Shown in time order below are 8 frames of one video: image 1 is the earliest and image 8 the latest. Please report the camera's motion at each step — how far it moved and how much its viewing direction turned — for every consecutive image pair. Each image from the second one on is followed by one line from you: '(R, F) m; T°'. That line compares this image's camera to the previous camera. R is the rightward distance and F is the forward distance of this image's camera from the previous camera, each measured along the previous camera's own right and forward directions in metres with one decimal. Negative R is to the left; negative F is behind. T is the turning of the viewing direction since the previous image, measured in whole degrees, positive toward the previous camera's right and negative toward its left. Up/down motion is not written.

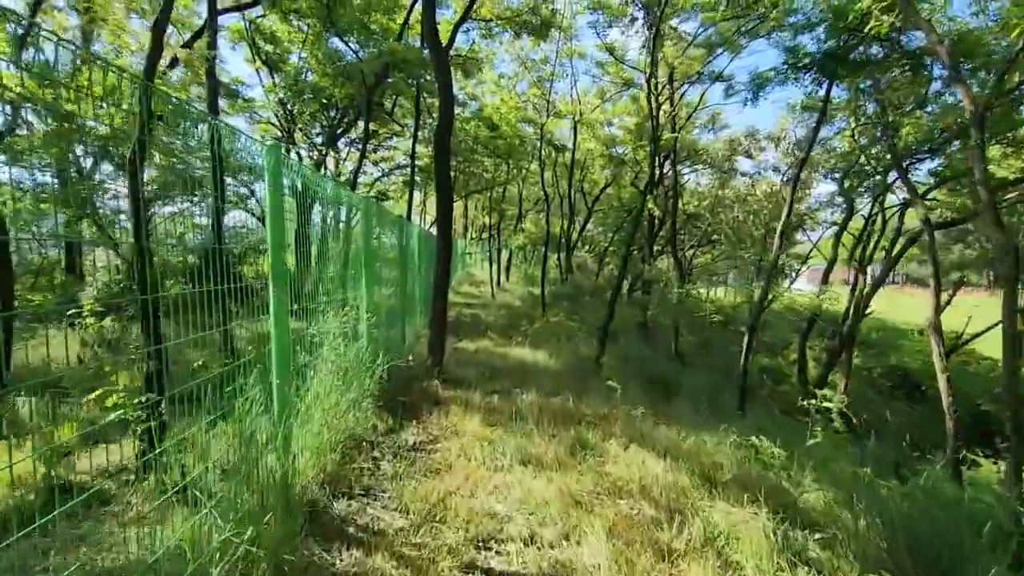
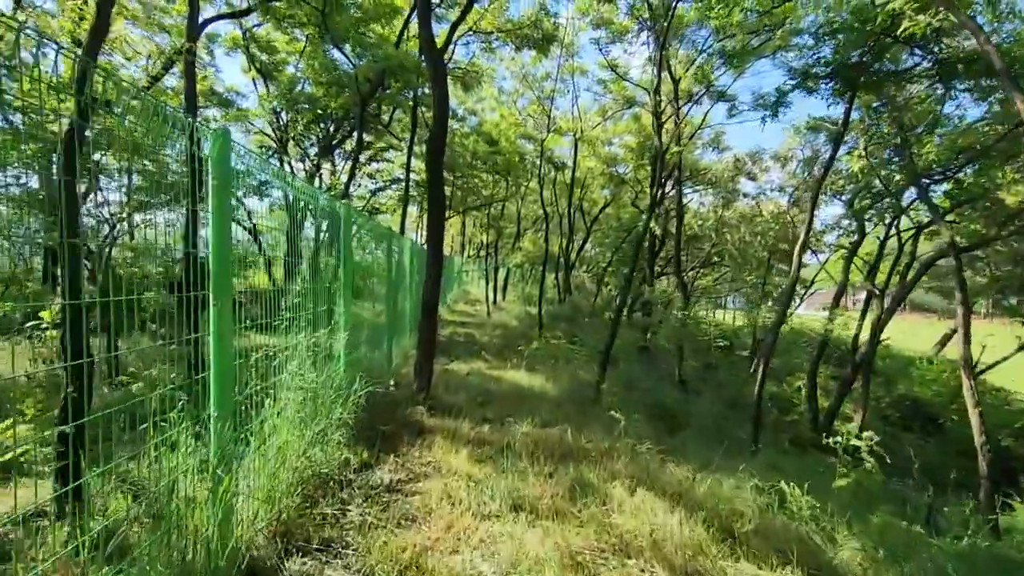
(0.0, +0.5) m; 0°
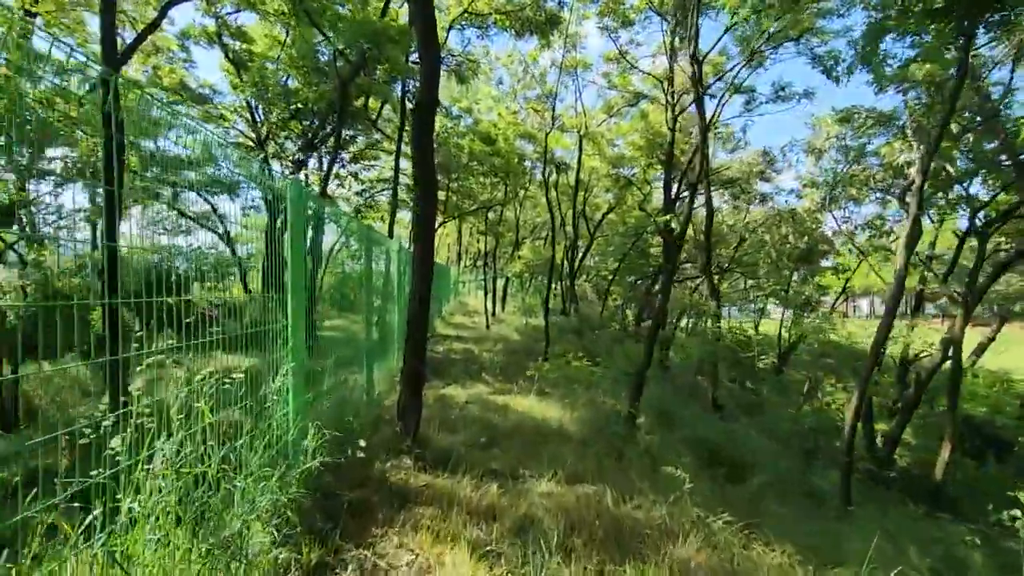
(-0.1, +1.3) m; 0°
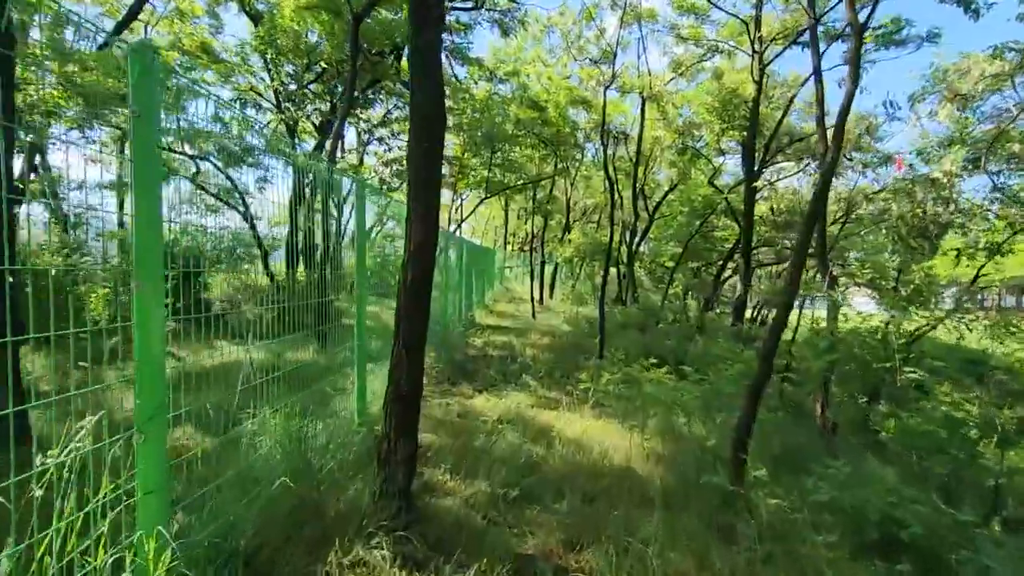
(0.0, +1.6) m; -5°
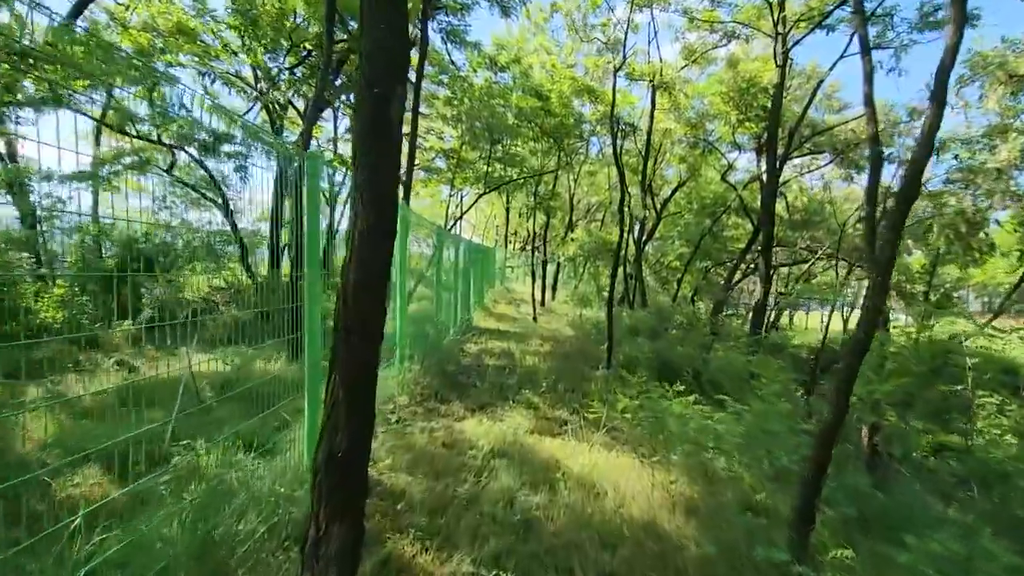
(0.0, +0.8) m; 0°
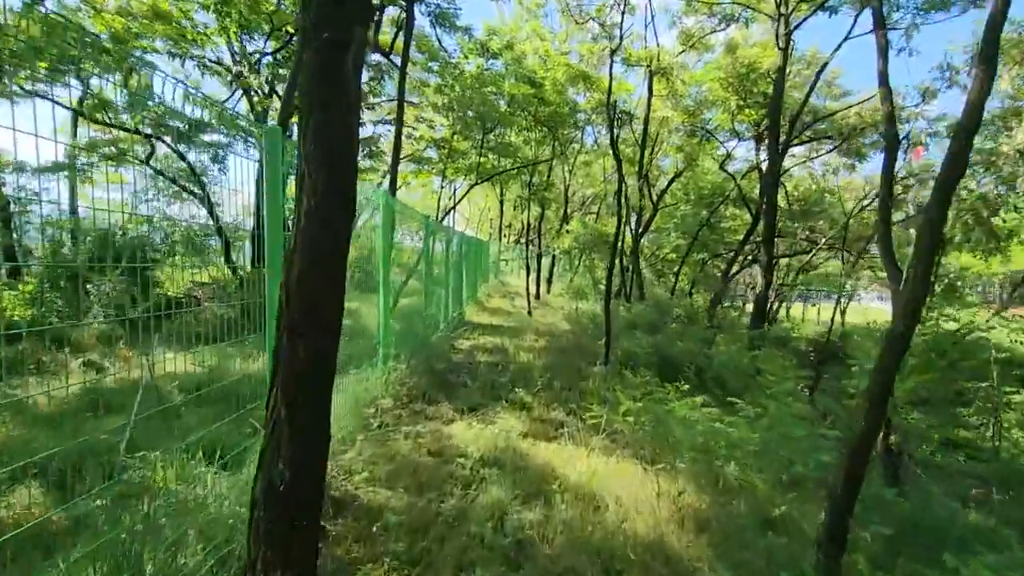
(0.0, +0.3) m; +1°
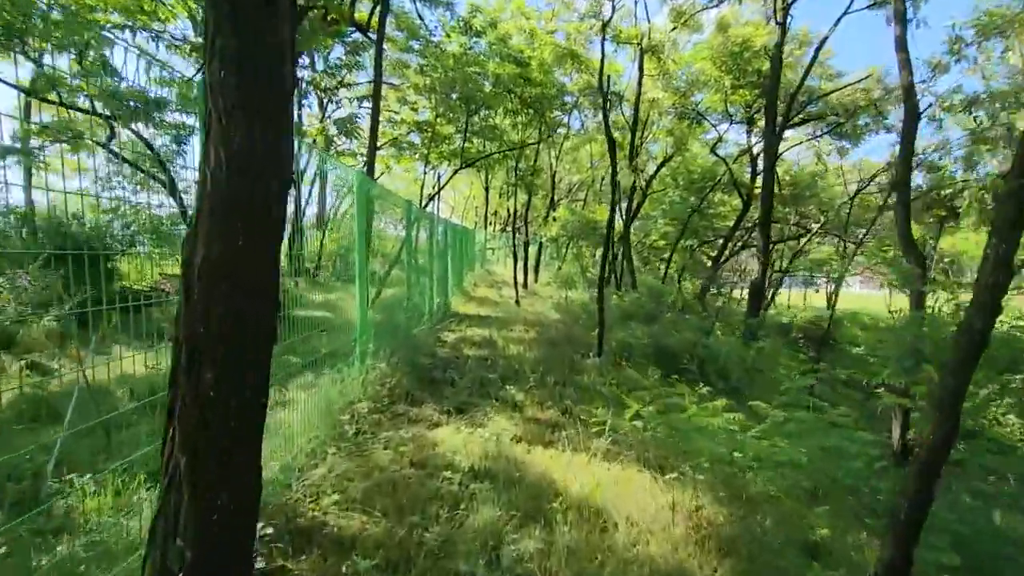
(0.0, +0.4) m; +2°
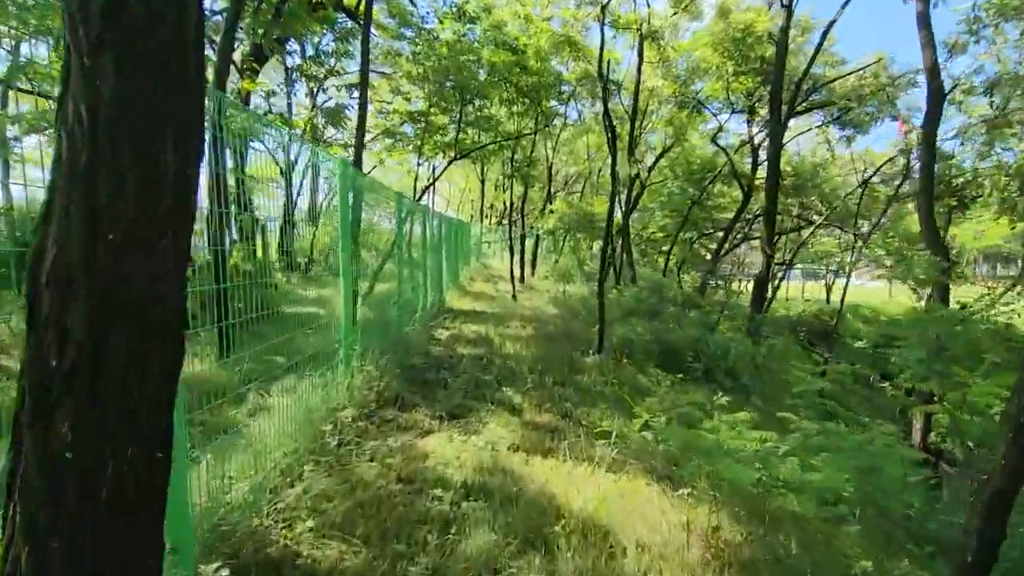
(0.0, +0.3) m; 0°
